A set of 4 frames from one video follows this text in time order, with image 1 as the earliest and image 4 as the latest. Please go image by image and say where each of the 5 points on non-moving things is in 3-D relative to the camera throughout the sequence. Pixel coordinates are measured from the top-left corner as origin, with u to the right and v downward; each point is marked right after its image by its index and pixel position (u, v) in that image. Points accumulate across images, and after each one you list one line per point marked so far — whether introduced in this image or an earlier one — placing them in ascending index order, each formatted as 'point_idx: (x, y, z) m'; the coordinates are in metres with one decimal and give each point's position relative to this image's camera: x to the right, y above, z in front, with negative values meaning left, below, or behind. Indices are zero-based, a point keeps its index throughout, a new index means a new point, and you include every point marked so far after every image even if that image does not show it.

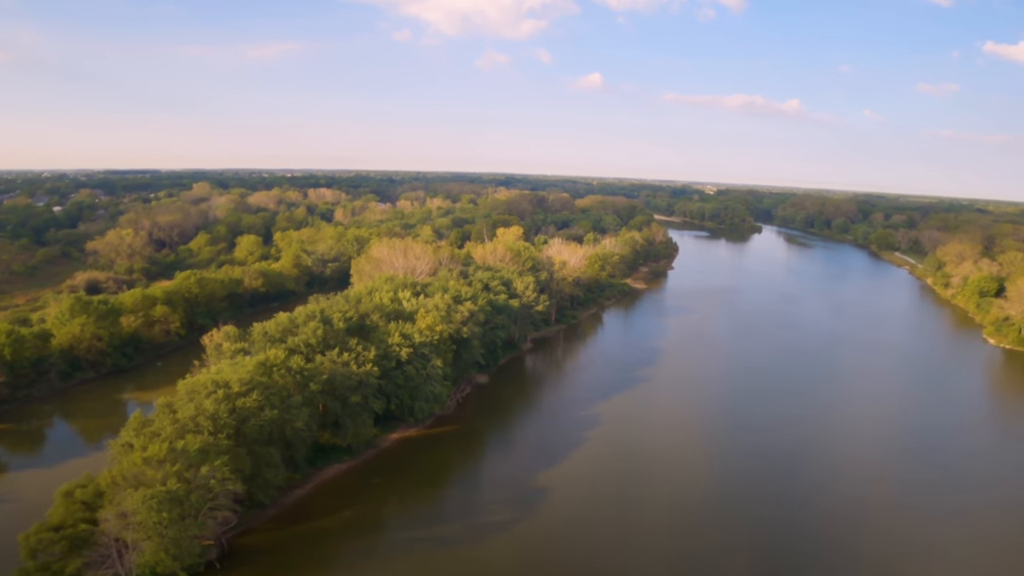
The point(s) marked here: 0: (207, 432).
0: (-8.5, -4.0, +16.3) m
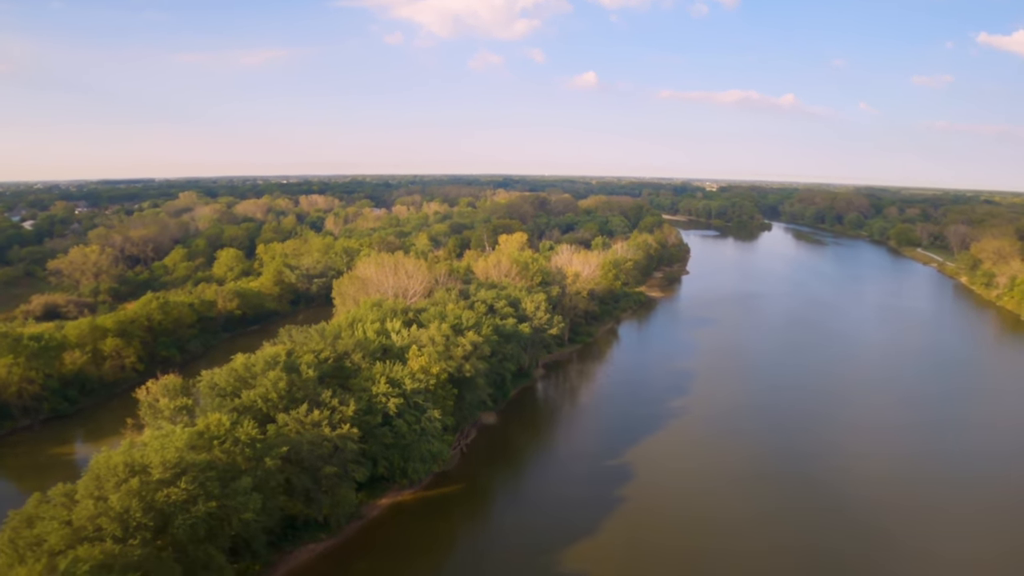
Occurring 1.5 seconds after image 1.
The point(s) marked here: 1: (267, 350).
0: (-8.0, -5.1, +11.9) m
1: (-7.4, -1.9, +18.0) m
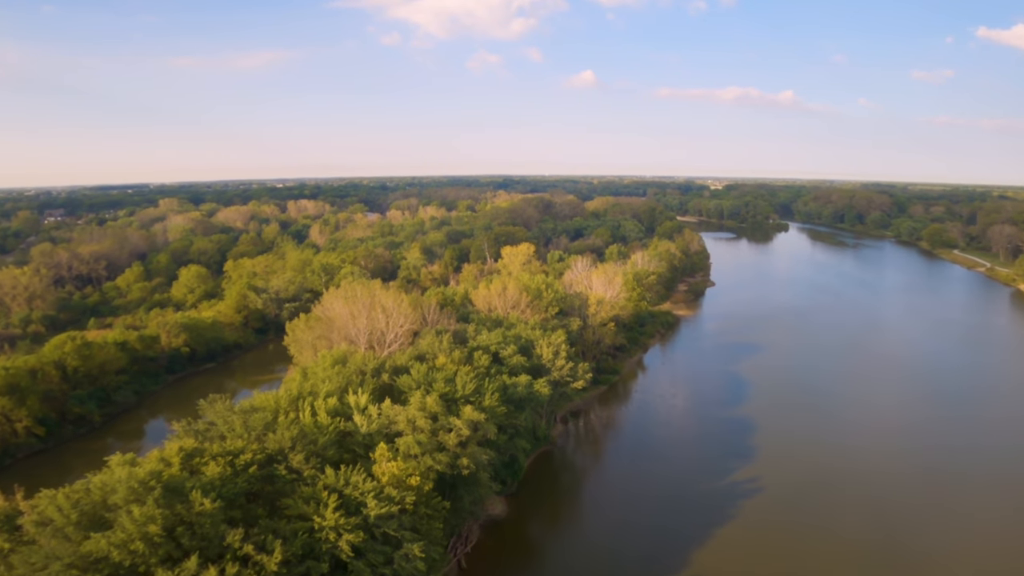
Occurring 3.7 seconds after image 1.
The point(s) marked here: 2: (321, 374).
0: (-7.5, -6.6, +5.4) m
1: (-7.0, -3.4, +11.6) m
2: (-5.5, -2.4, +16.8) m
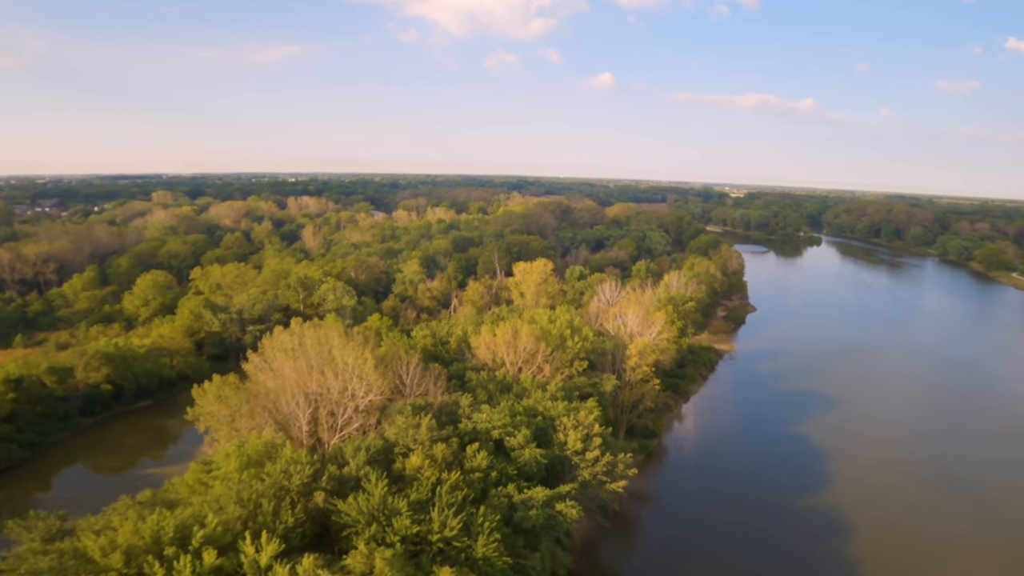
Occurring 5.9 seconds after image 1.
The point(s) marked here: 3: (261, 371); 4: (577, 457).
0: (-7.7, -7.6, -0.9) m
1: (-7.0, -4.5, +5.2) m
2: (-5.3, -3.5, +10.4) m
3: (-6.5, -1.9, +15.3) m
4: (+1.6, -4.0, +14.2) m
